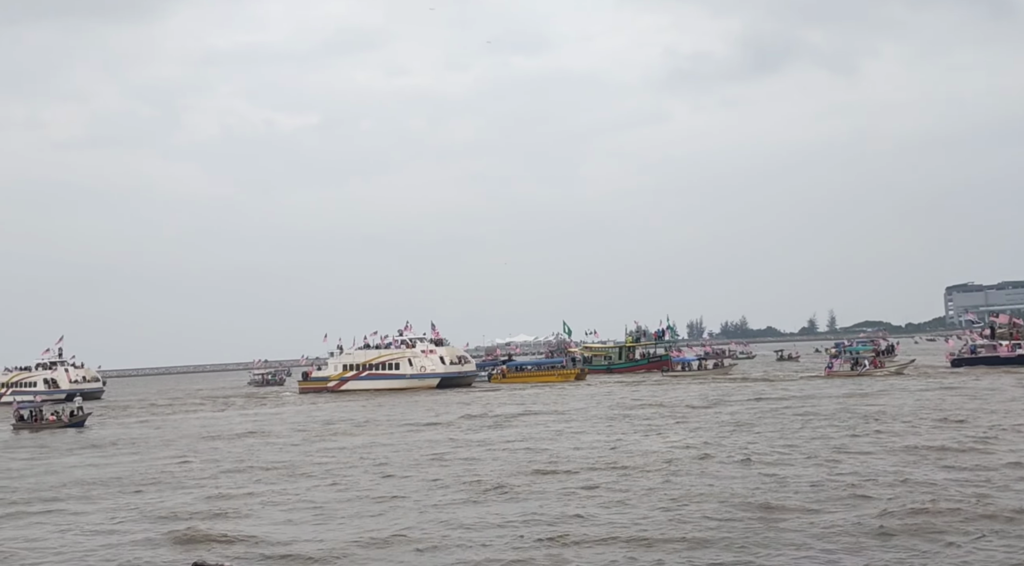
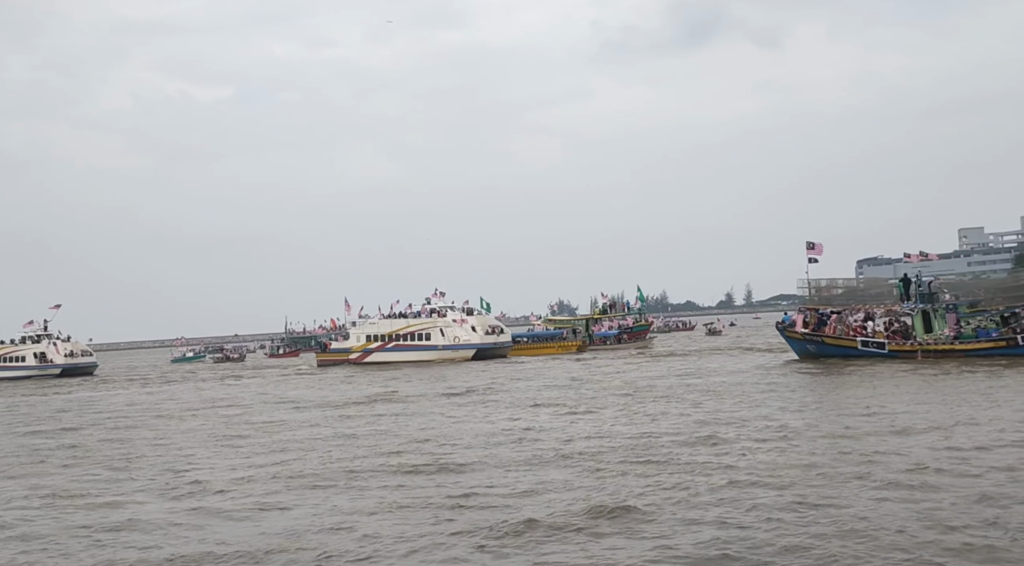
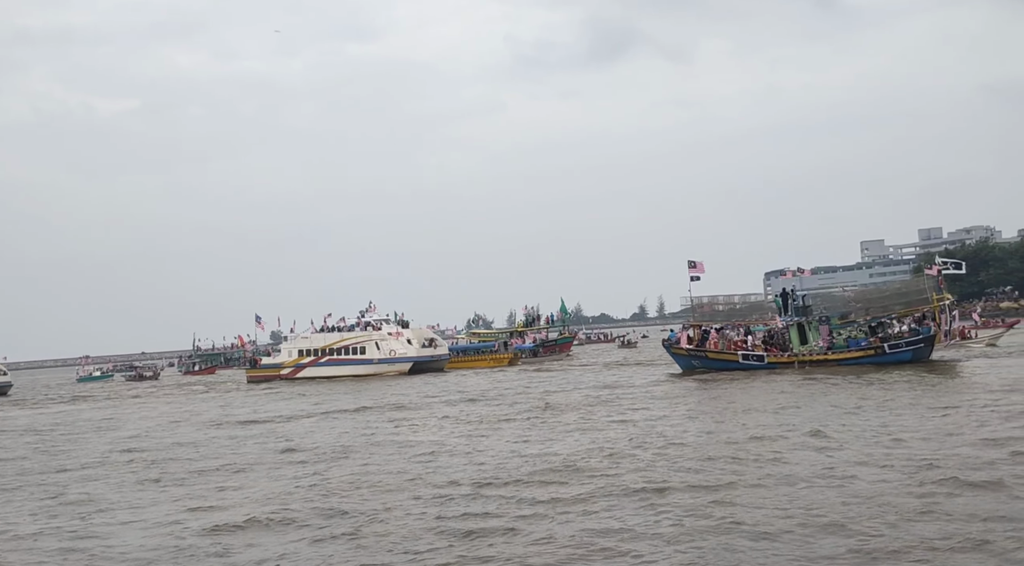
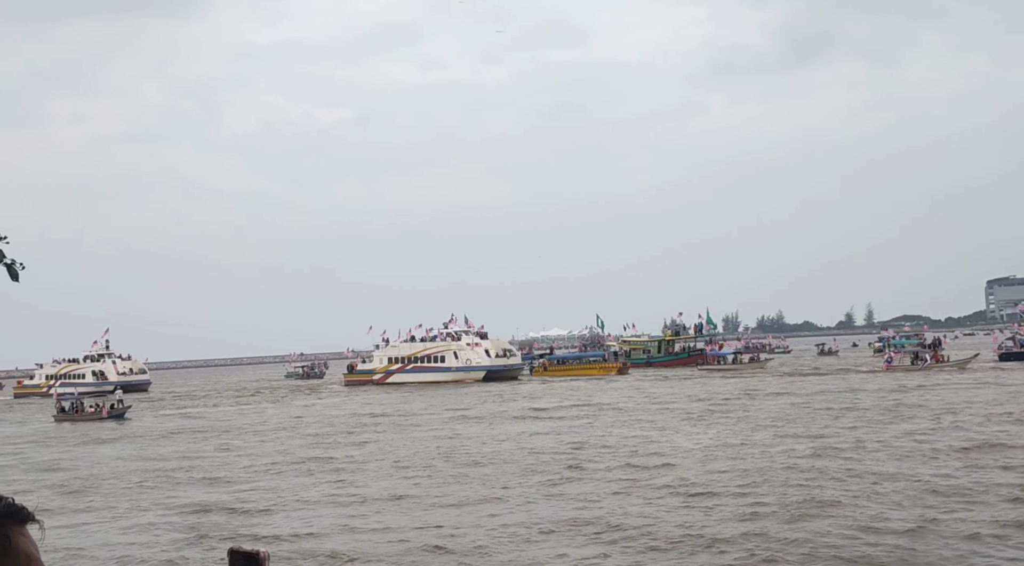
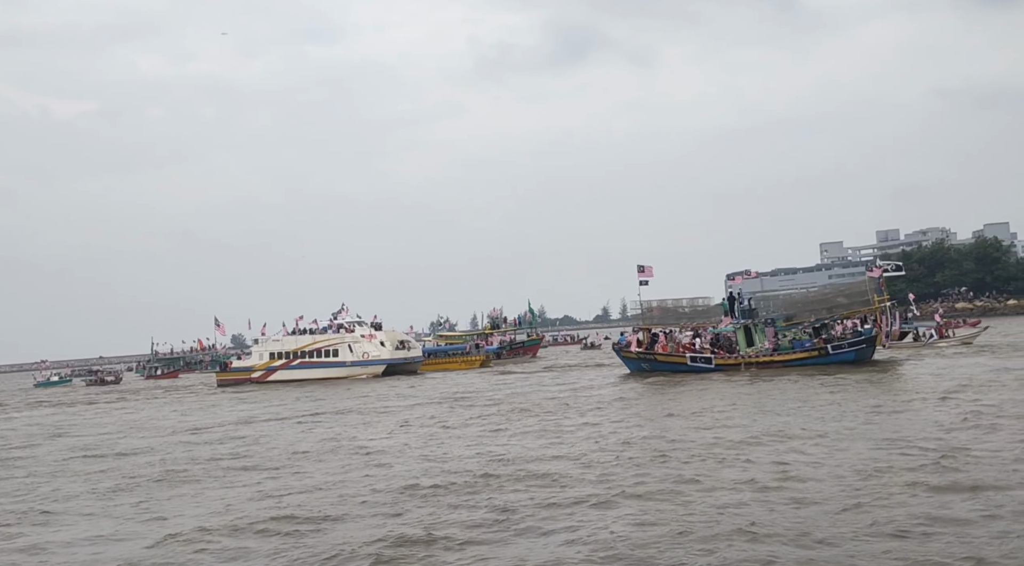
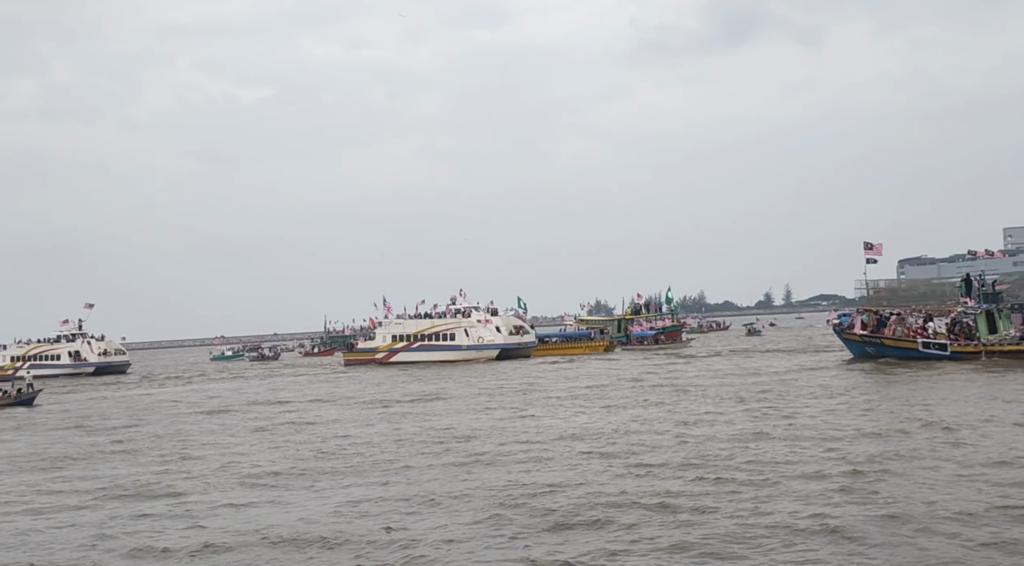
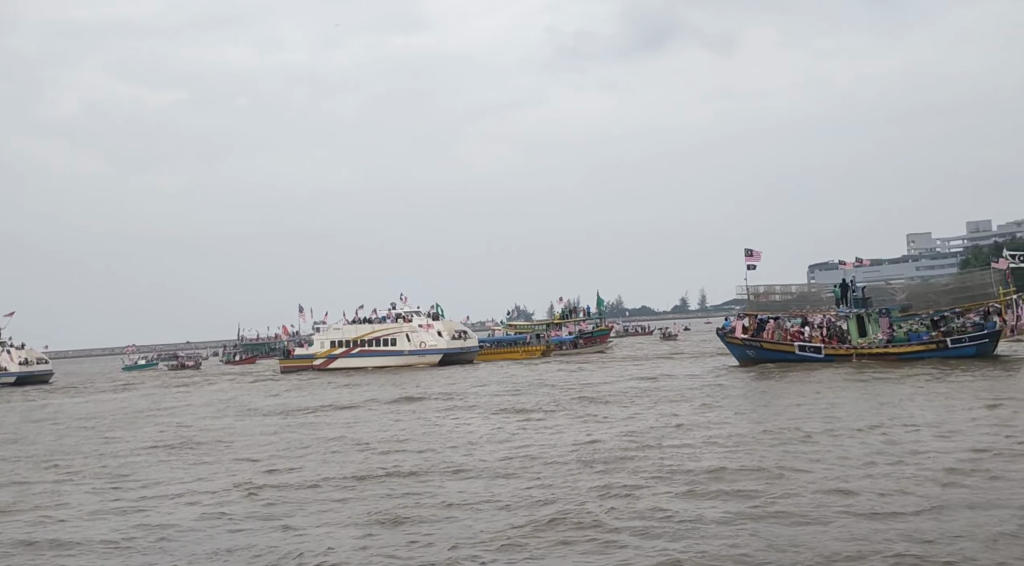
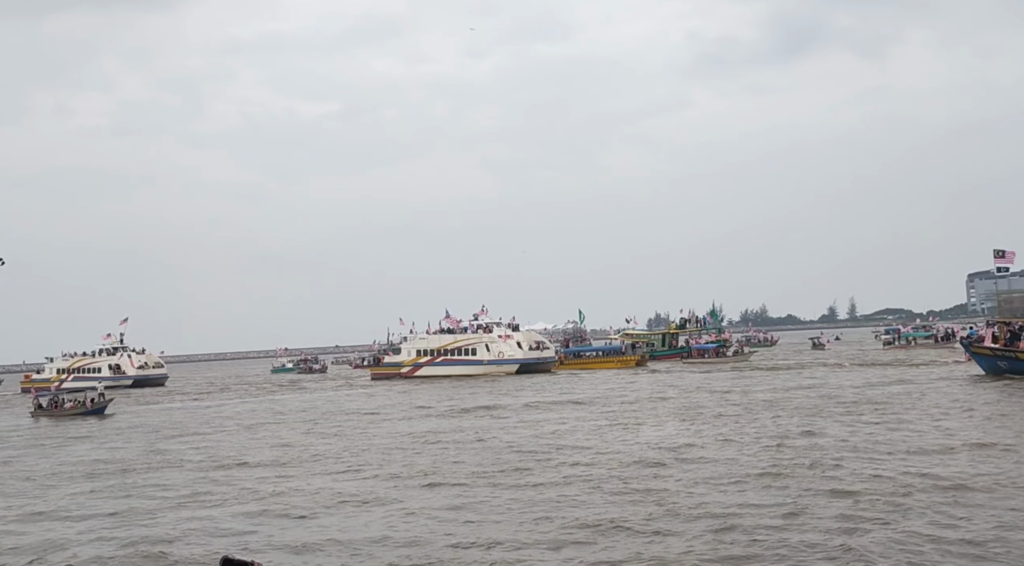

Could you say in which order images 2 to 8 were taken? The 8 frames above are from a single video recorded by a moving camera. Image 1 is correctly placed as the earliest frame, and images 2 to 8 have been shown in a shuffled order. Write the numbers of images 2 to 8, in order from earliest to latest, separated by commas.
4, 8, 6, 2, 7, 3, 5
